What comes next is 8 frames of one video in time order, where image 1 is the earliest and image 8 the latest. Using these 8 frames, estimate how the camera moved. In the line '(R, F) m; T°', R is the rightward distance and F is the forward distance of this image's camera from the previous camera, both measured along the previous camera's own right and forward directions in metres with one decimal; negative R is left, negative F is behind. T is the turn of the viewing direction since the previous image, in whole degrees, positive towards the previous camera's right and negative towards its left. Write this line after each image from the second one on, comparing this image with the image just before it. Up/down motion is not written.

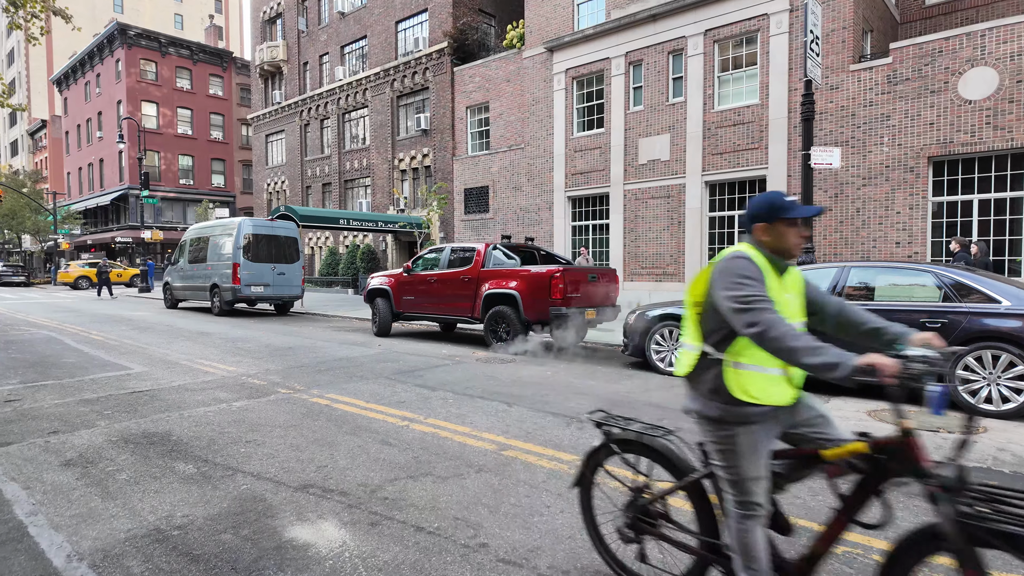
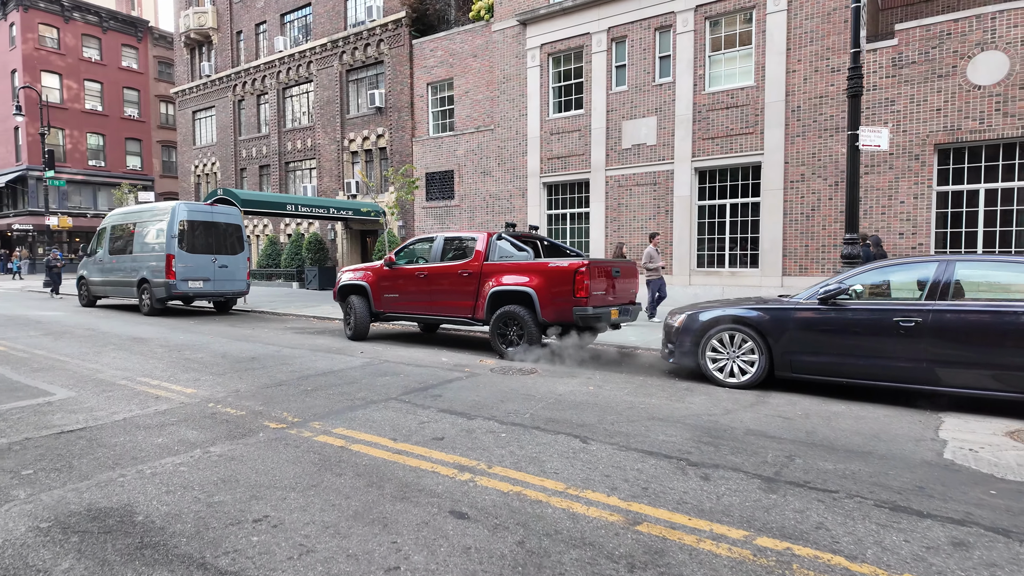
(-1.1, +1.4) m; +6°
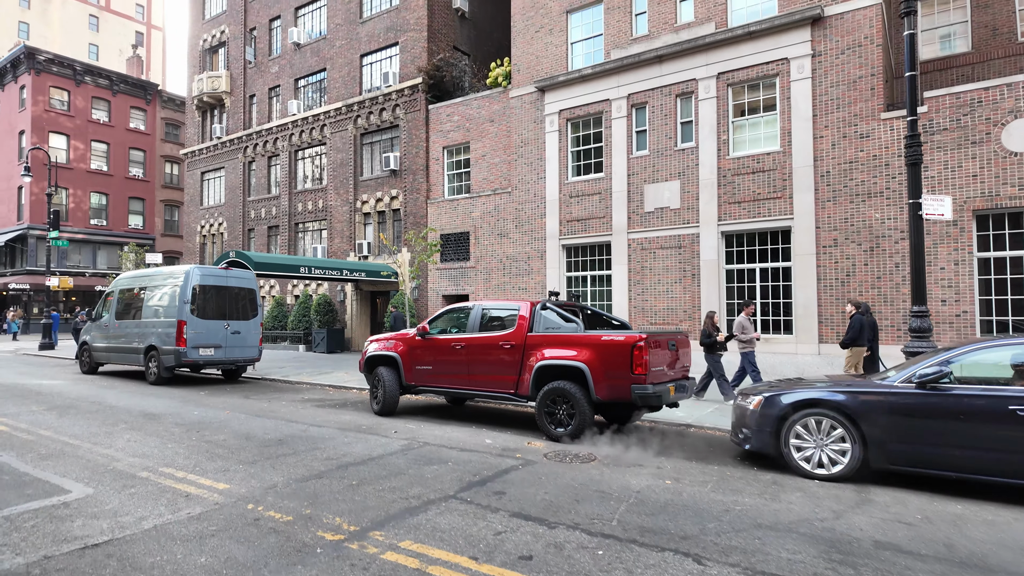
(-0.7, +0.5) m; +1°
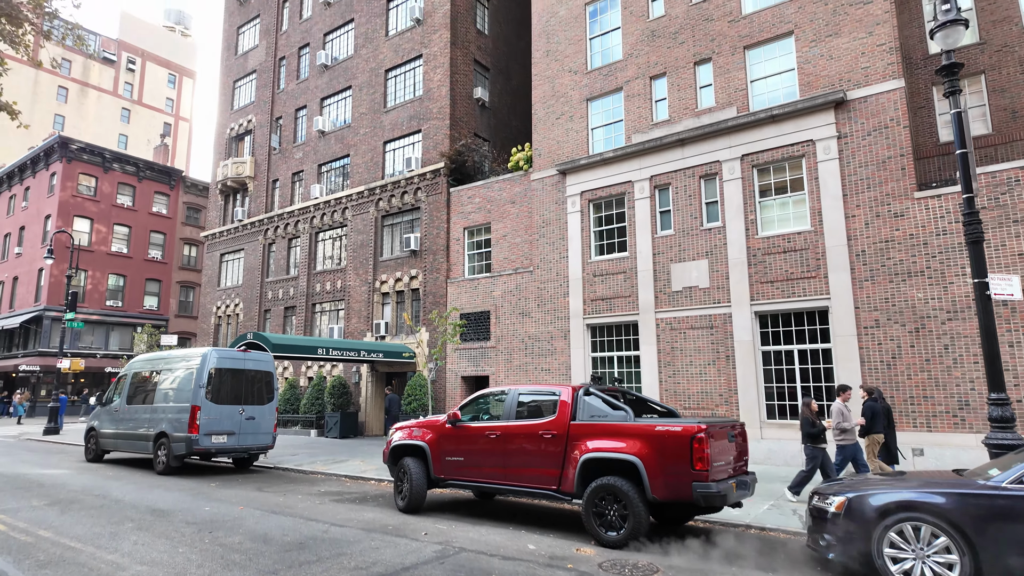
(-0.4, +0.4) m; -1°
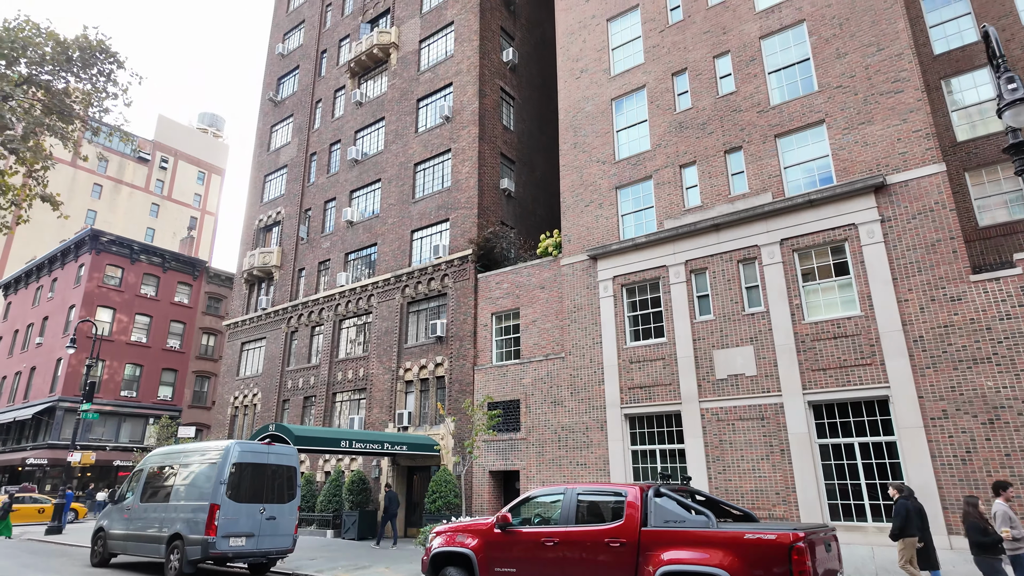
(-0.6, +0.4) m; -1°
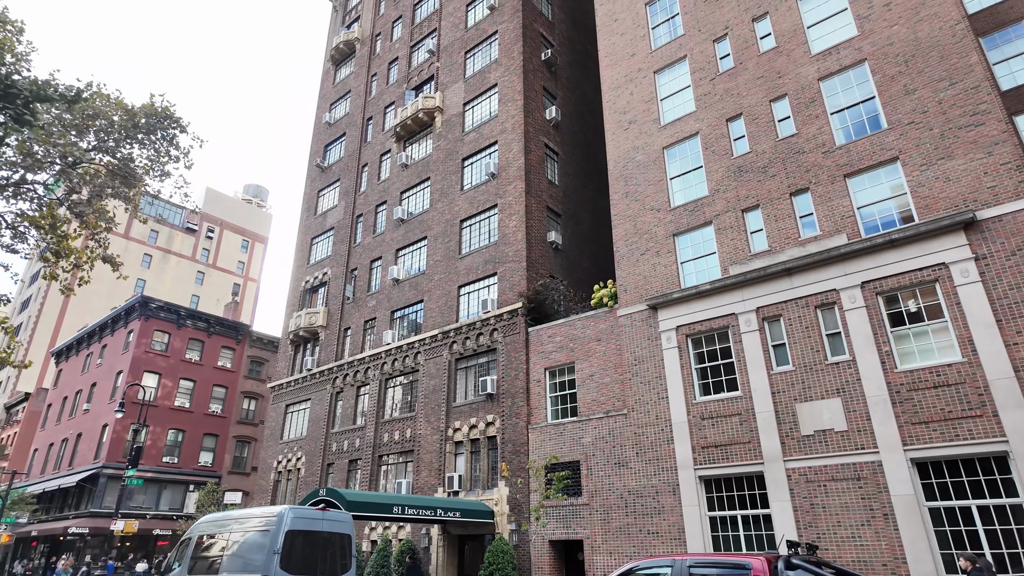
(-0.7, +0.6) m; -3°
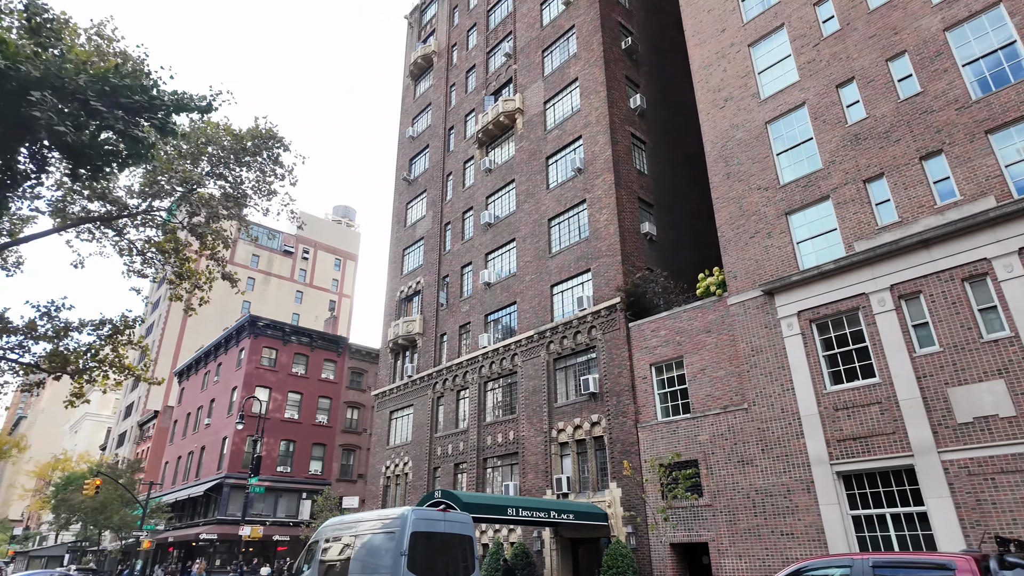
(-0.6, +0.3) m; -8°
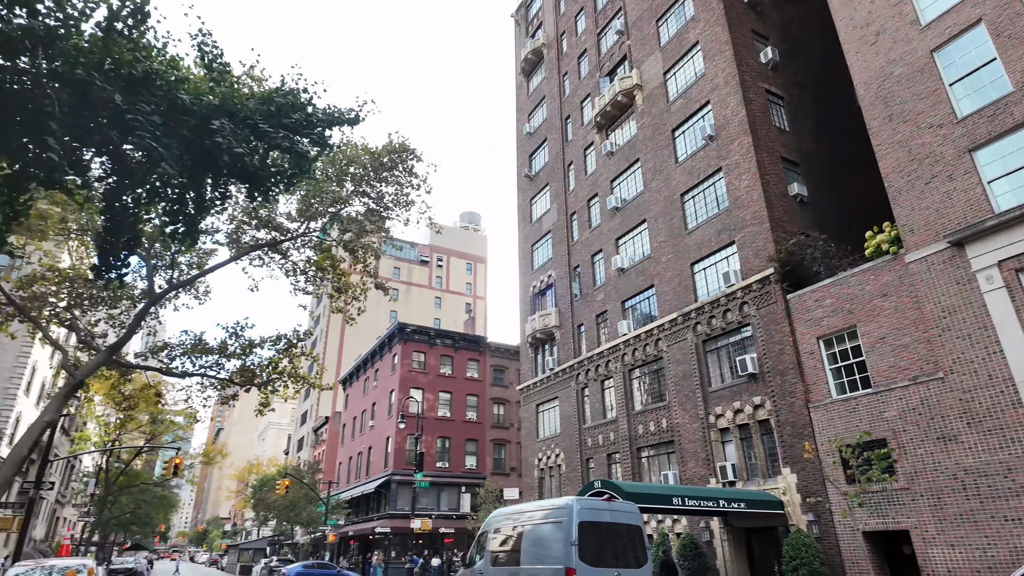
(-0.3, +0.2) m; -12°
